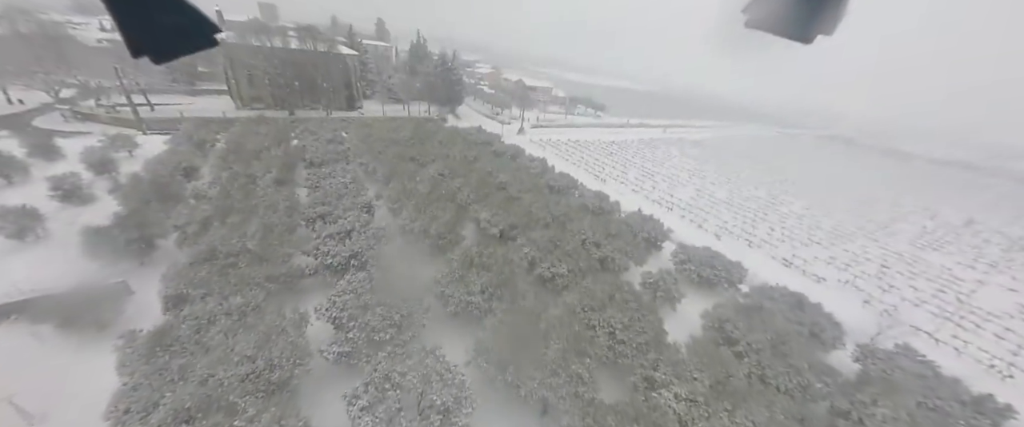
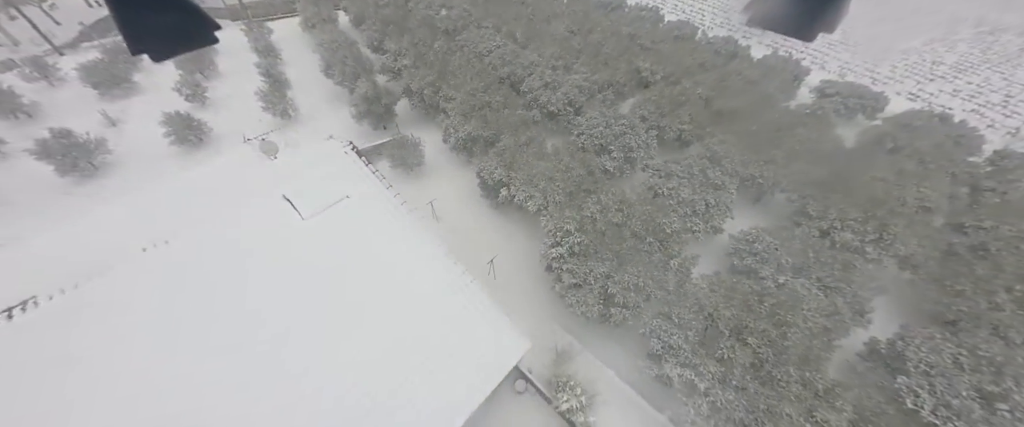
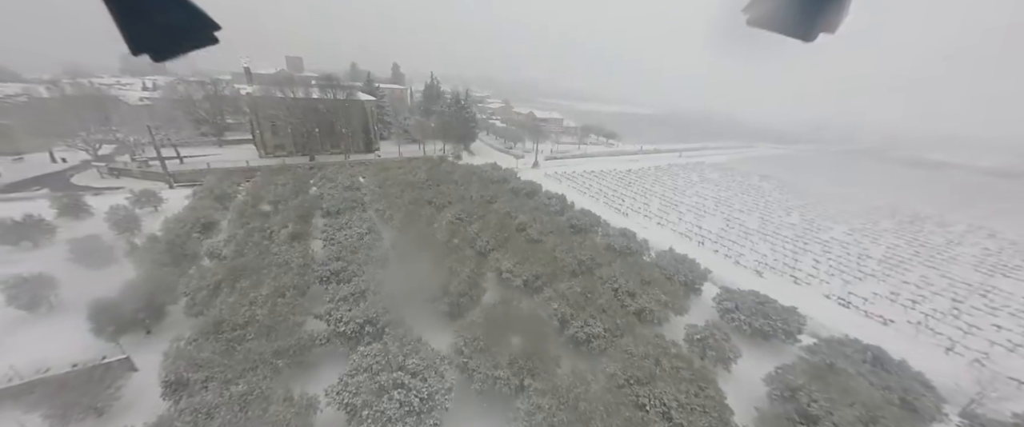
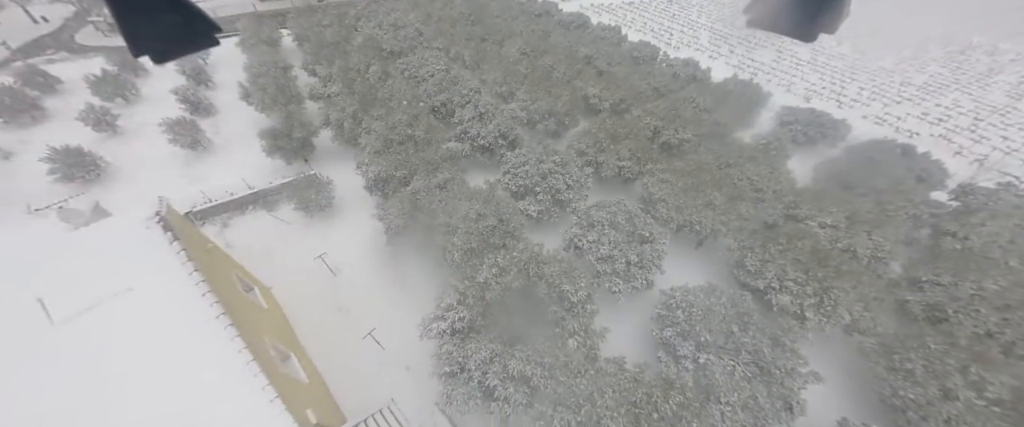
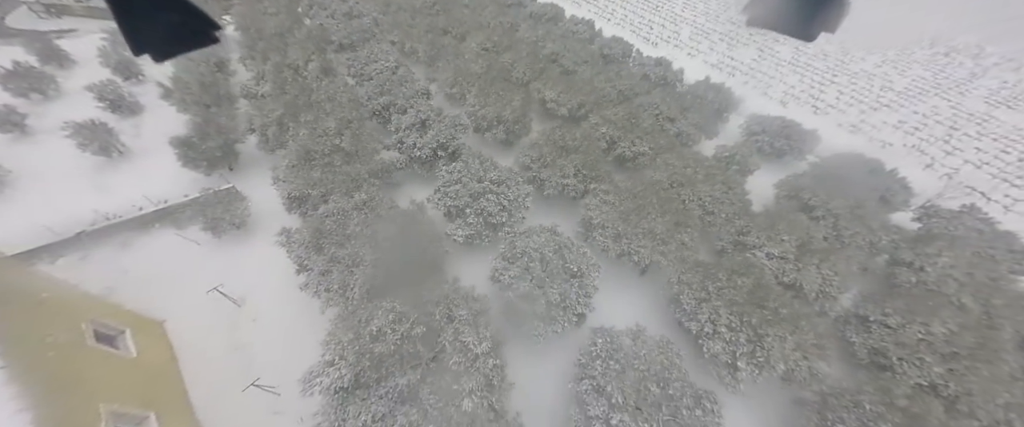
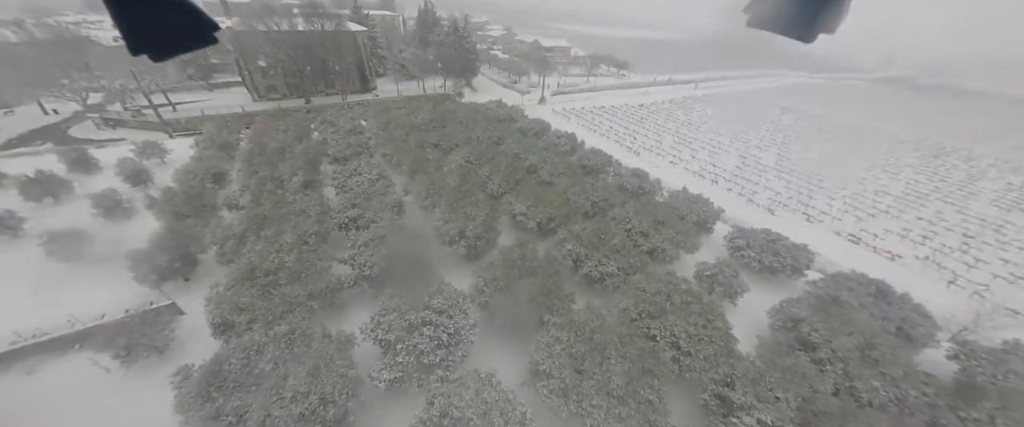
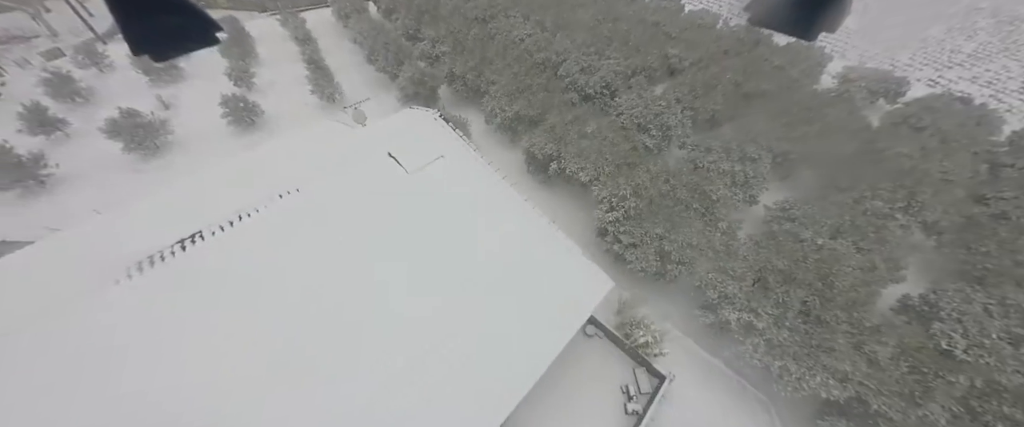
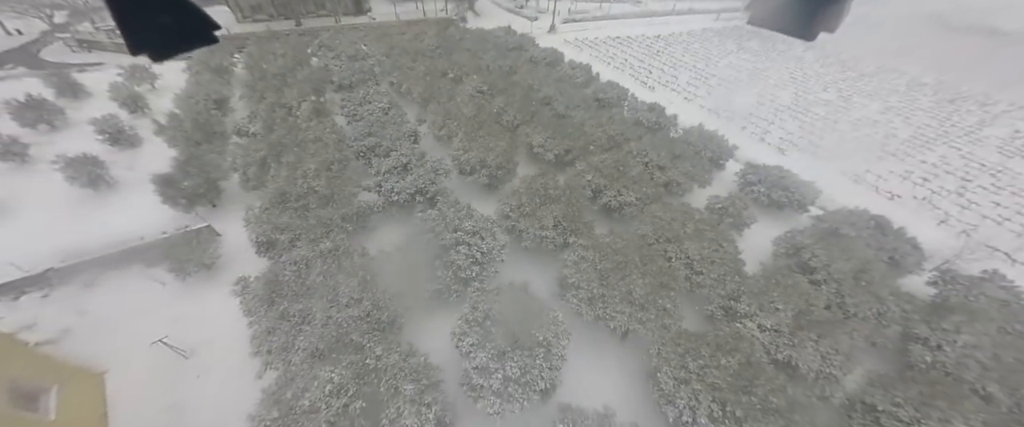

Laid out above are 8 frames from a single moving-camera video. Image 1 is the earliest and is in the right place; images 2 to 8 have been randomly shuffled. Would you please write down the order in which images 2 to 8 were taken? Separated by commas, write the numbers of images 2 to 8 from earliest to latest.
3, 6, 8, 5, 4, 2, 7
